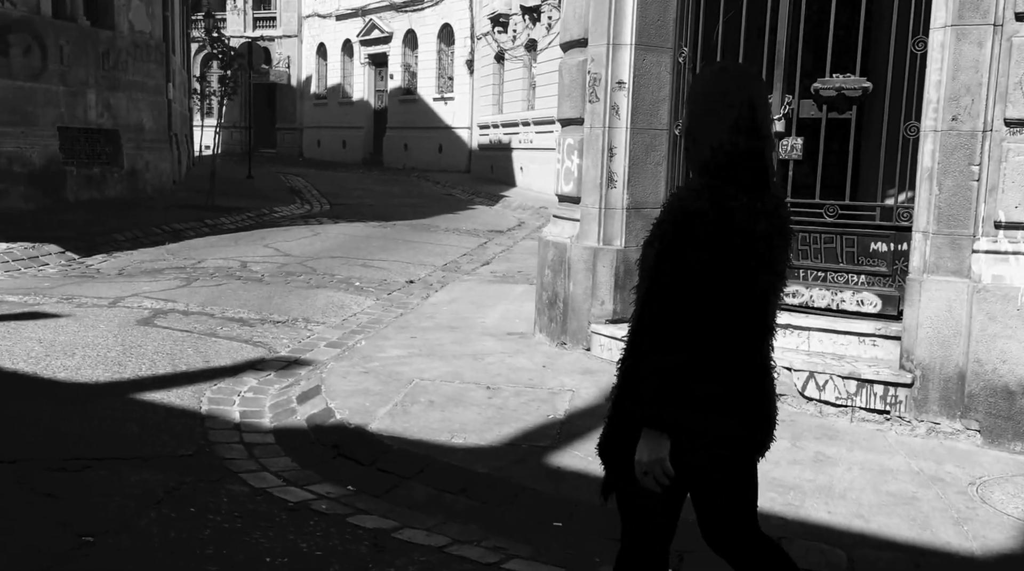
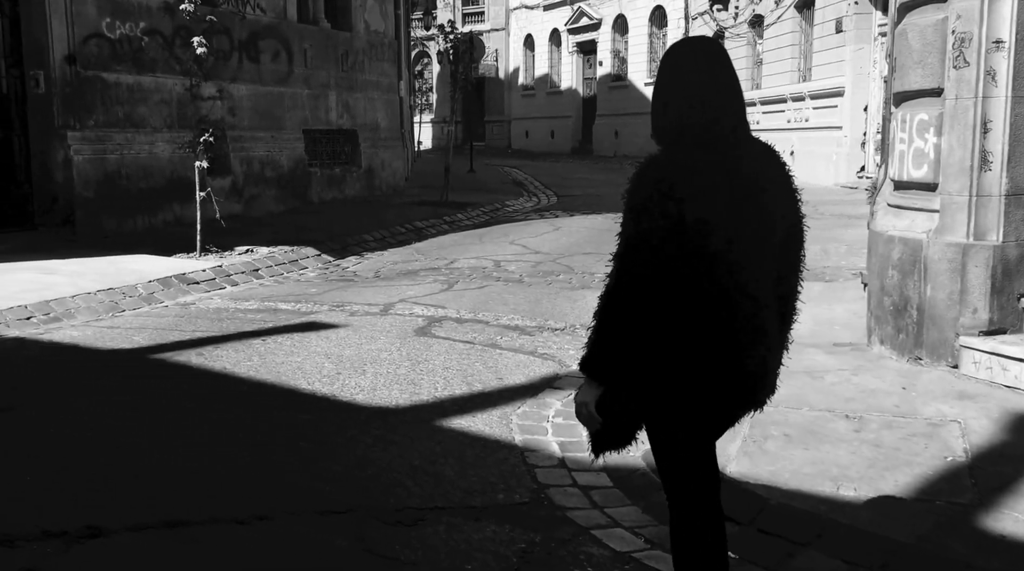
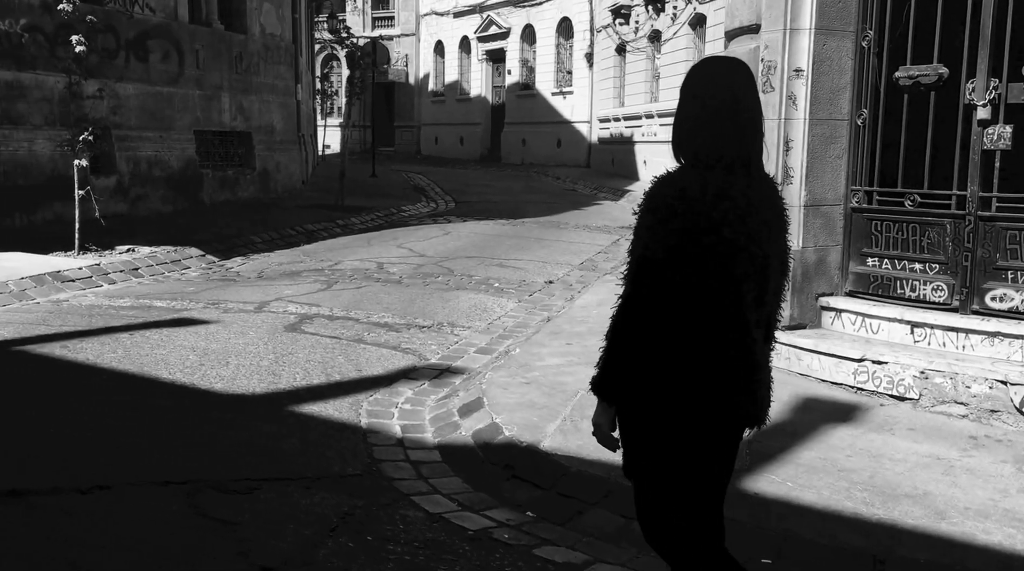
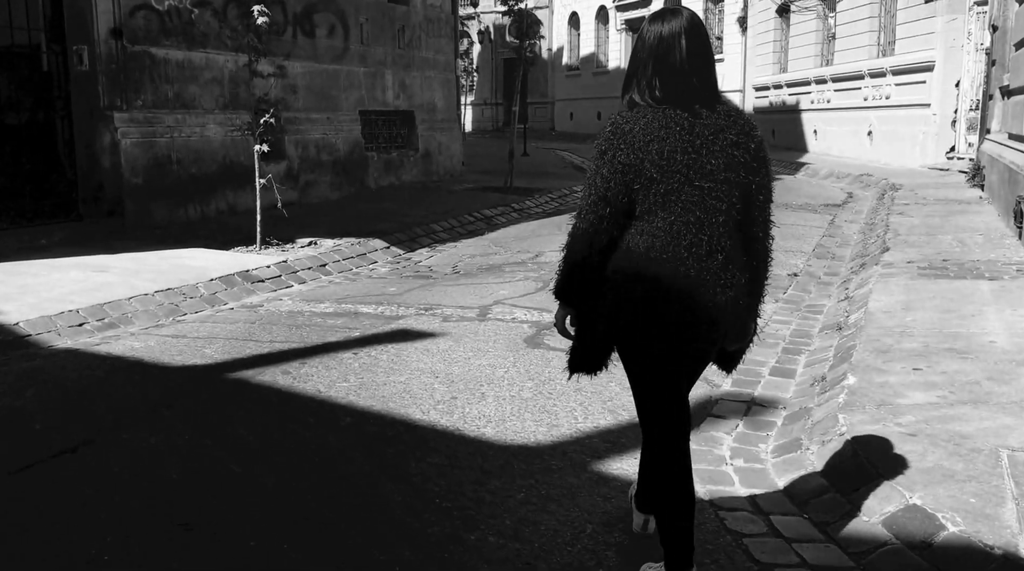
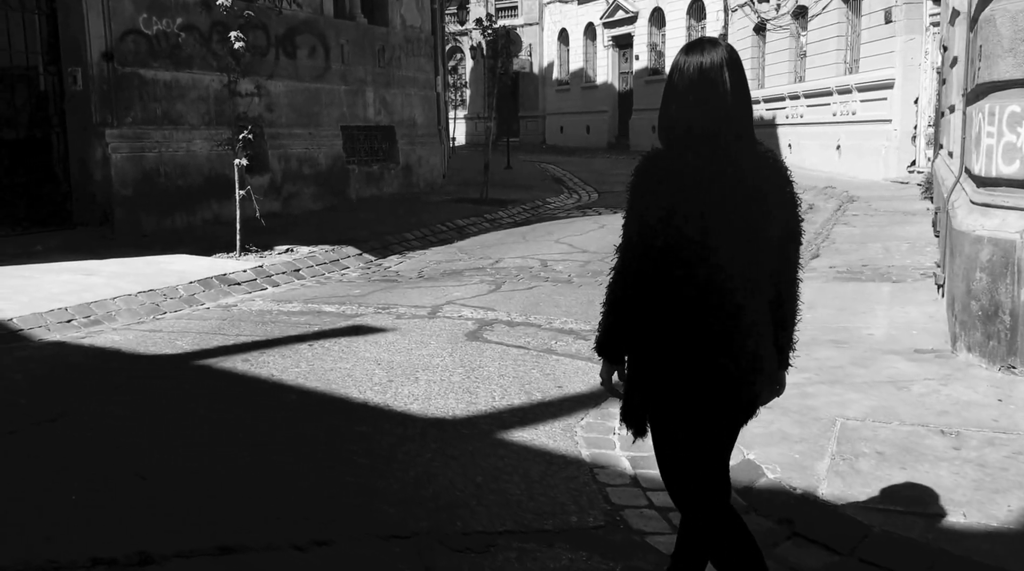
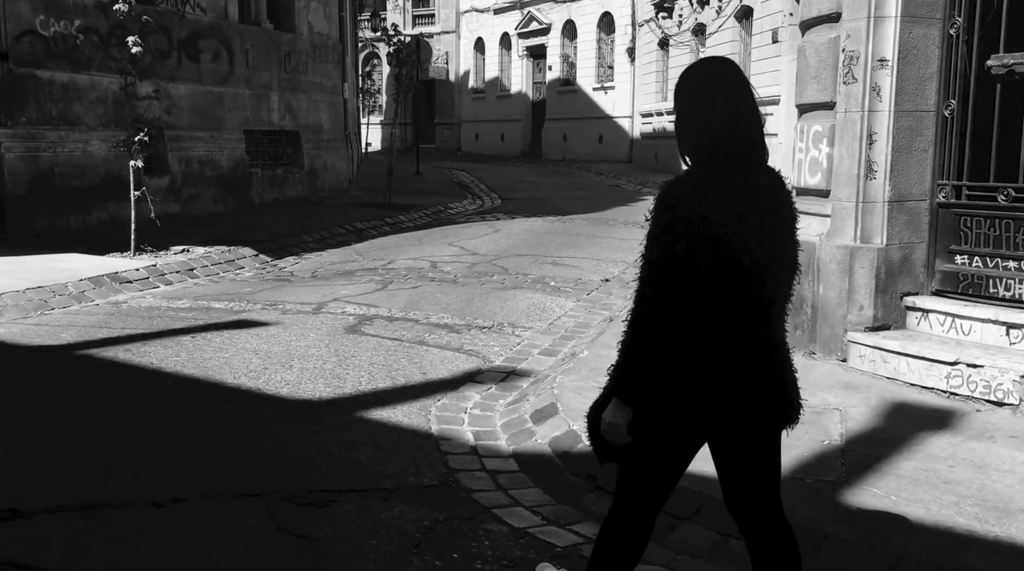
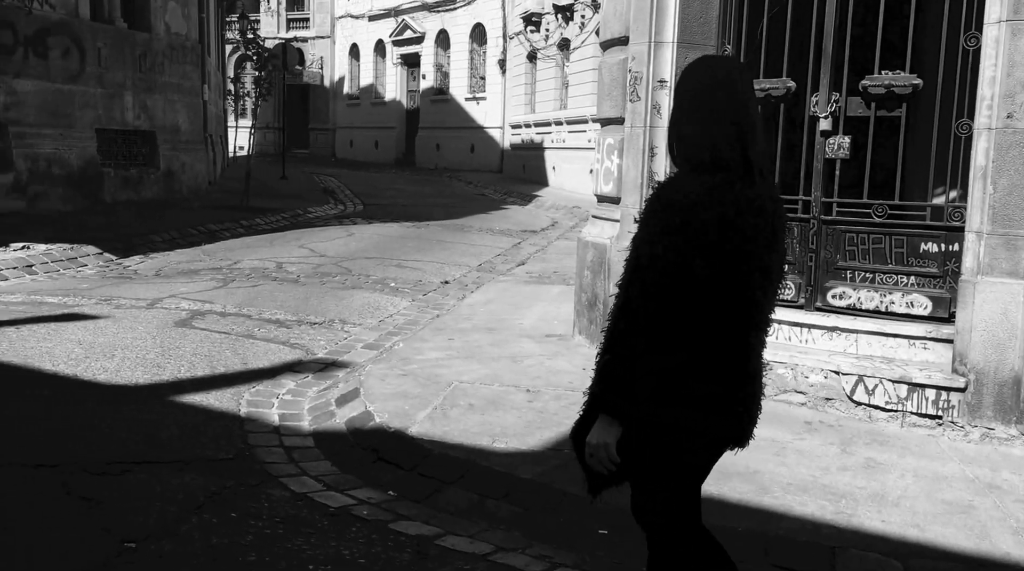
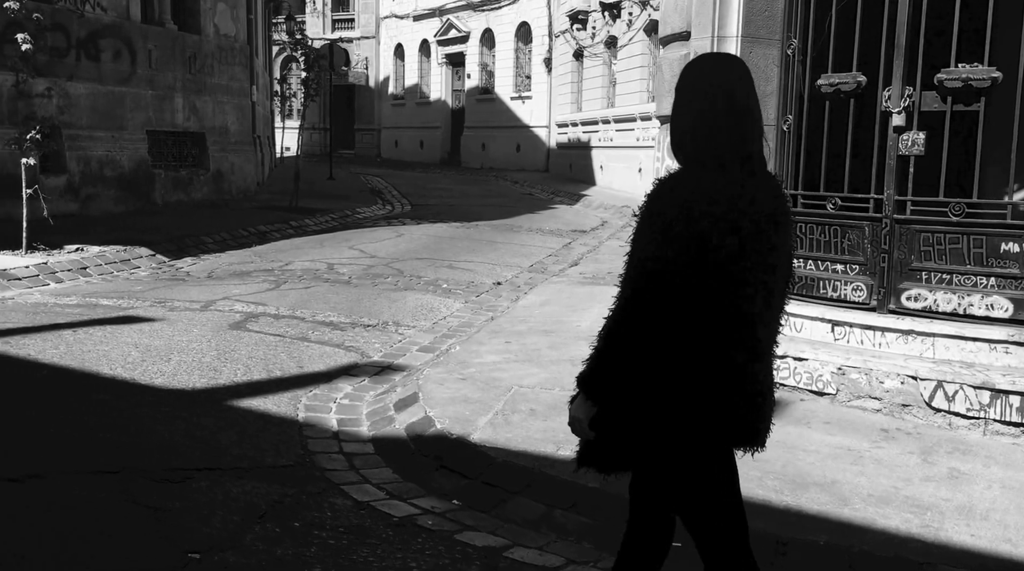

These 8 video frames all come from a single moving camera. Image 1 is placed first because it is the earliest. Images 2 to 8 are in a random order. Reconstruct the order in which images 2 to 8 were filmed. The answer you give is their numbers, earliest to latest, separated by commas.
7, 8, 3, 6, 2, 5, 4
